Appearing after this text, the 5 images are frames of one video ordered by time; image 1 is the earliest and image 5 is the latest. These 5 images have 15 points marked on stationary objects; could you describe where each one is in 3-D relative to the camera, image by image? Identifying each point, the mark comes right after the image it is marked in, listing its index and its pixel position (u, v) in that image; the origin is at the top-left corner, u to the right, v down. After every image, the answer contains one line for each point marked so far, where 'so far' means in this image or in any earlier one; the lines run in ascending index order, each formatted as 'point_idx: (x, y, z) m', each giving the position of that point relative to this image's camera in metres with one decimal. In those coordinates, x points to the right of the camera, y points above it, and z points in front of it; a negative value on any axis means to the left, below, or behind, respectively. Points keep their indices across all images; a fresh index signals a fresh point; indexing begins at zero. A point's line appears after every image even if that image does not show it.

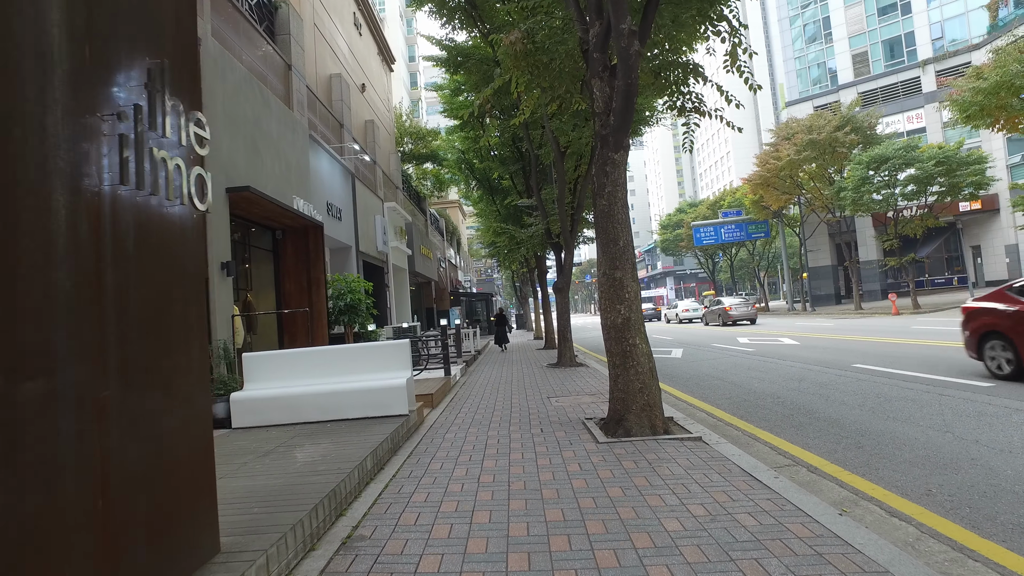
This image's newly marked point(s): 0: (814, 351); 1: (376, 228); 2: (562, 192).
0: (+6.2, -1.3, +13.7) m
1: (-3.6, +1.6, +17.5) m
2: (+1.1, +2.1, +14.2) m
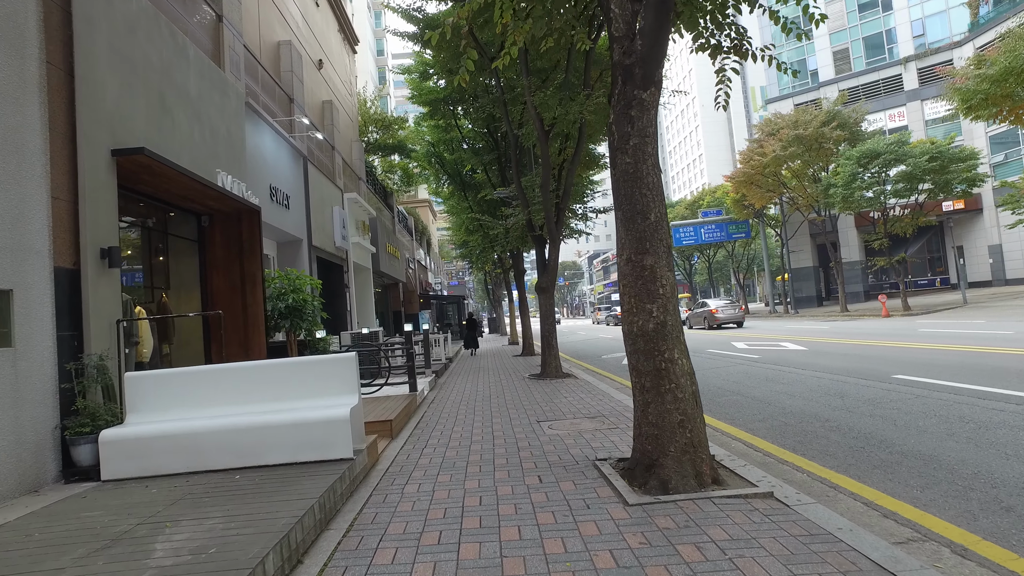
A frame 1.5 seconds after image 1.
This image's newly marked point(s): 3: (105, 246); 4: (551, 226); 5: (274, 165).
0: (+5.8, -1.3, +12.2) m
1: (-4.1, +1.6, +15.5) m
2: (+0.6, +2.1, +12.4) m
3: (-3.4, +0.3, +5.6) m
4: (+0.7, +1.2, +12.6) m
5: (-4.0, +2.0, +11.1) m
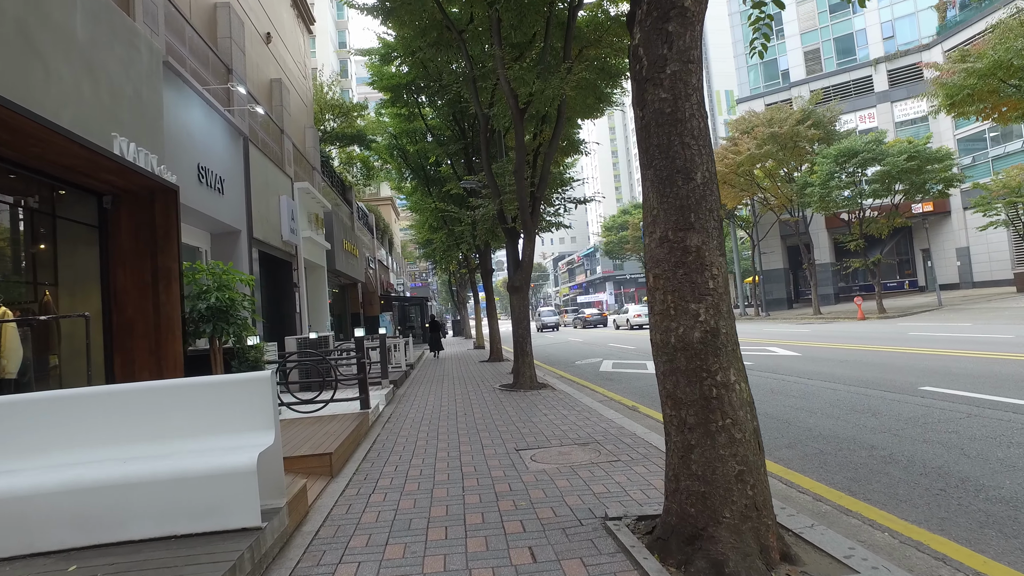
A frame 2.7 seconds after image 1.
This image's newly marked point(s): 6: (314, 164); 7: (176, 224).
0: (+5.3, -1.3, +11.0) m
1: (-4.8, +1.6, +13.9) m
2: (+0.1, +2.1, +11.0) m
3: (-3.5, +0.4, +4.0) m
4: (+0.2, +1.2, +11.2) m
5: (-4.4, +2.1, +9.5) m
6: (-5.5, +3.5, +18.7) m
7: (-3.7, +0.7, +7.3) m
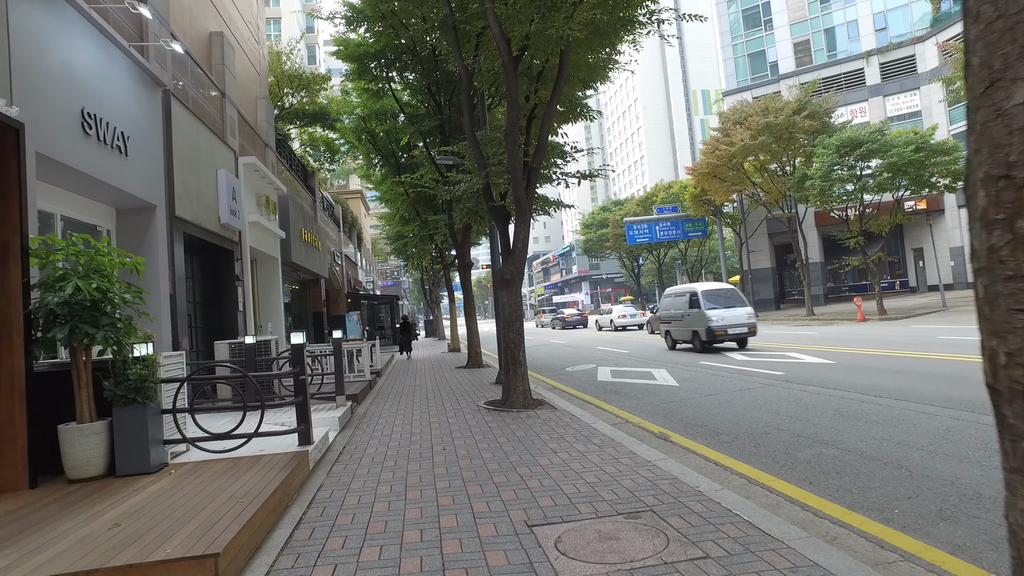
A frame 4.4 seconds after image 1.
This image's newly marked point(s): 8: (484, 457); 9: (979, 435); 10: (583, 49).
0: (+5.2, -1.2, +9.1) m
1: (-5.0, +1.7, +11.5) m
2: (0.0, +2.2, +8.9) m
3: (-3.4, +0.5, +1.7) m
4: (+0.1, +1.3, +9.1) m
5: (-4.4, +2.2, +7.1) m
6: (-6.0, +3.6, +16.3) m
7: (-3.7, +0.8, +4.9) m
8: (-0.2, -1.5, +5.9) m
9: (+3.9, -1.2, +5.7) m
10: (+1.0, +3.4, +9.5) m
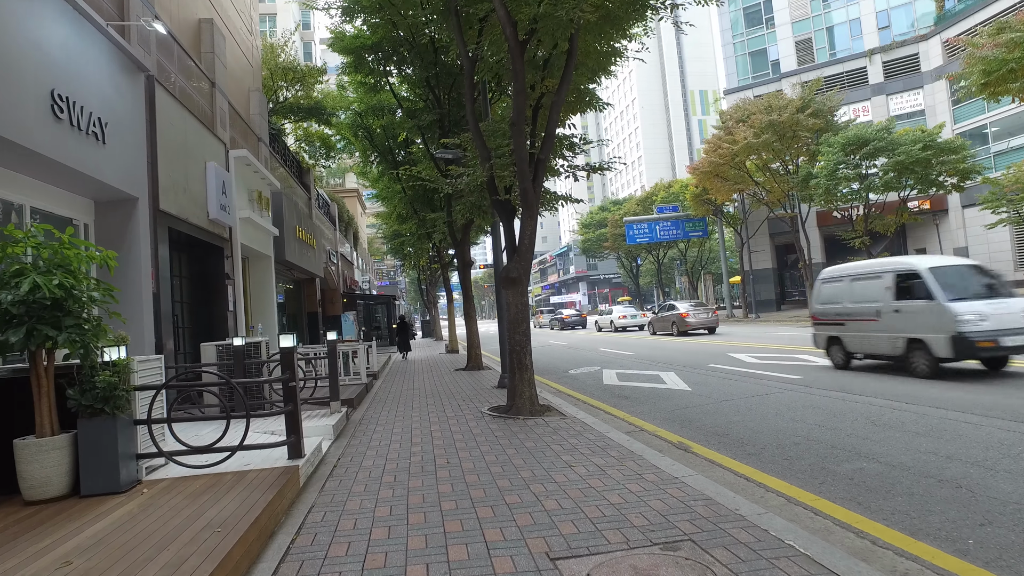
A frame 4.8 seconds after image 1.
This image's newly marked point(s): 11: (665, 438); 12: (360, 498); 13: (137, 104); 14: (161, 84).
0: (+5.2, -1.2, +8.6) m
1: (-5.0, +1.7, +10.9) m
2: (+0.1, +2.2, +8.3) m
3: (-3.3, +0.5, +1.1) m
4: (+0.2, +1.3, +8.5) m
5: (-4.4, +2.2, +6.6) m
6: (-5.9, +3.6, +15.7) m
7: (-3.6, +0.8, +4.4) m
8: (-0.2, -1.5, +5.4) m
9: (+4.0, -1.2, +5.2) m
10: (+1.1, +3.4, +9.0) m
11: (+1.6, -1.5, +6.9) m
12: (-1.1, -1.5, +4.9) m
13: (-4.6, +2.3, +8.3) m
14: (-4.8, +2.8, +9.2) m
